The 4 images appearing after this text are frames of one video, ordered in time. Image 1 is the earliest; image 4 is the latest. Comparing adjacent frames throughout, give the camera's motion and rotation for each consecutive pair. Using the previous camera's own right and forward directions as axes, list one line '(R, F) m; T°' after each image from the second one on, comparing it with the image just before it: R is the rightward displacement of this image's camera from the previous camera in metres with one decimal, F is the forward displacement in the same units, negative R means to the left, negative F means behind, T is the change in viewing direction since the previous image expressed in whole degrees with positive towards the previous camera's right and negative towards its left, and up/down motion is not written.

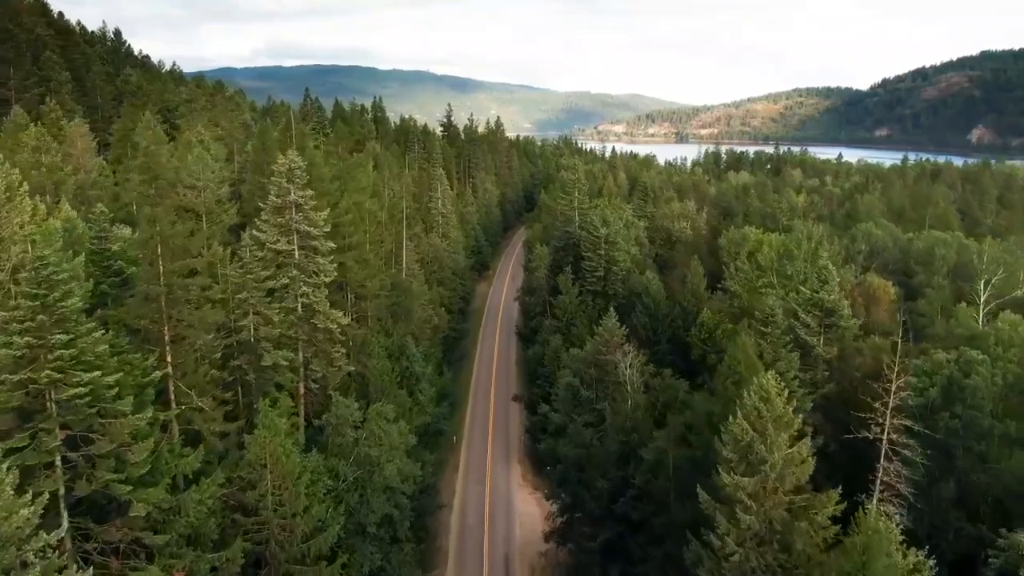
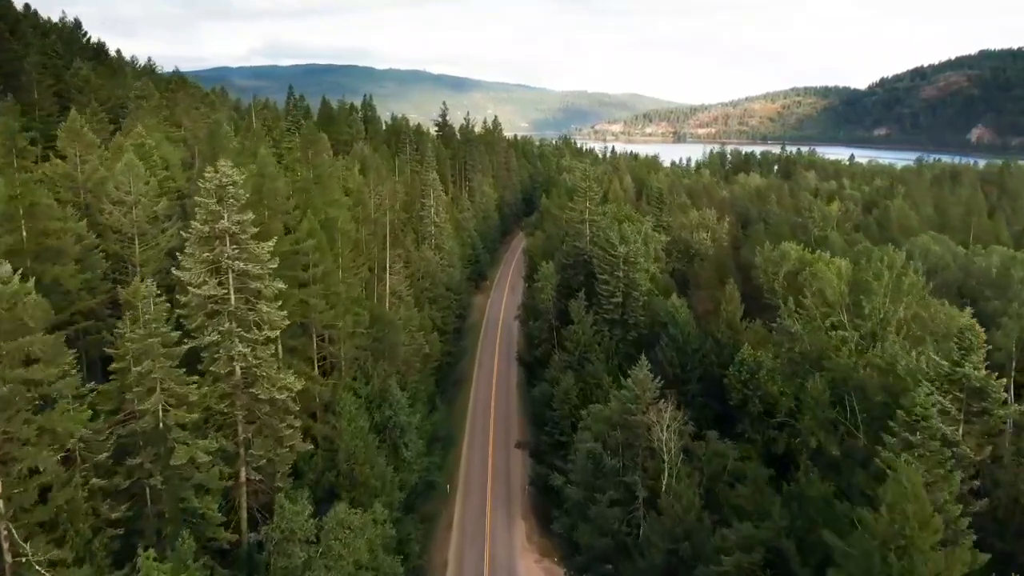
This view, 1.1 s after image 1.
(-0.5, +8.9) m; 0°
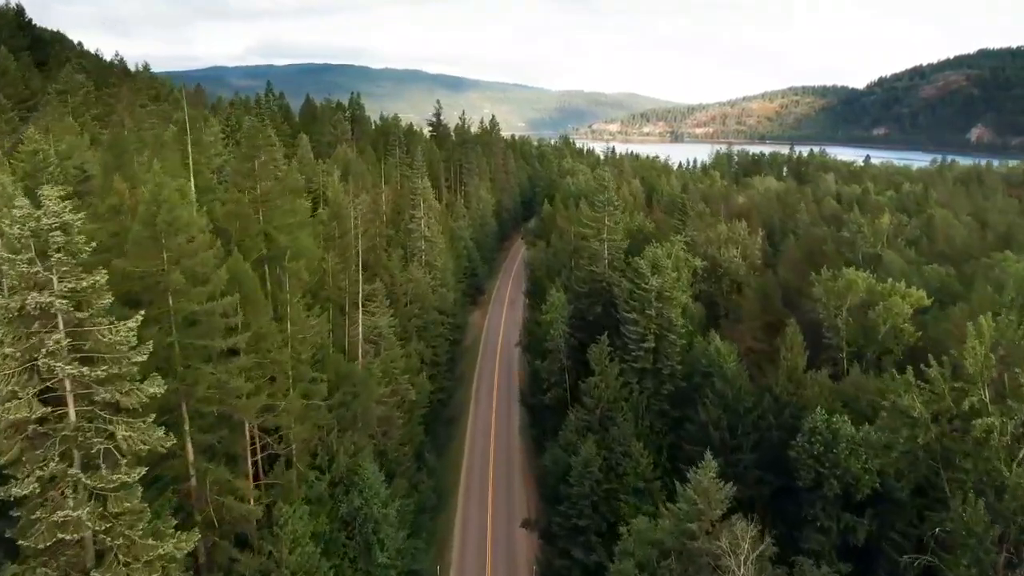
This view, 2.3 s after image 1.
(-0.5, +10.3) m; 0°
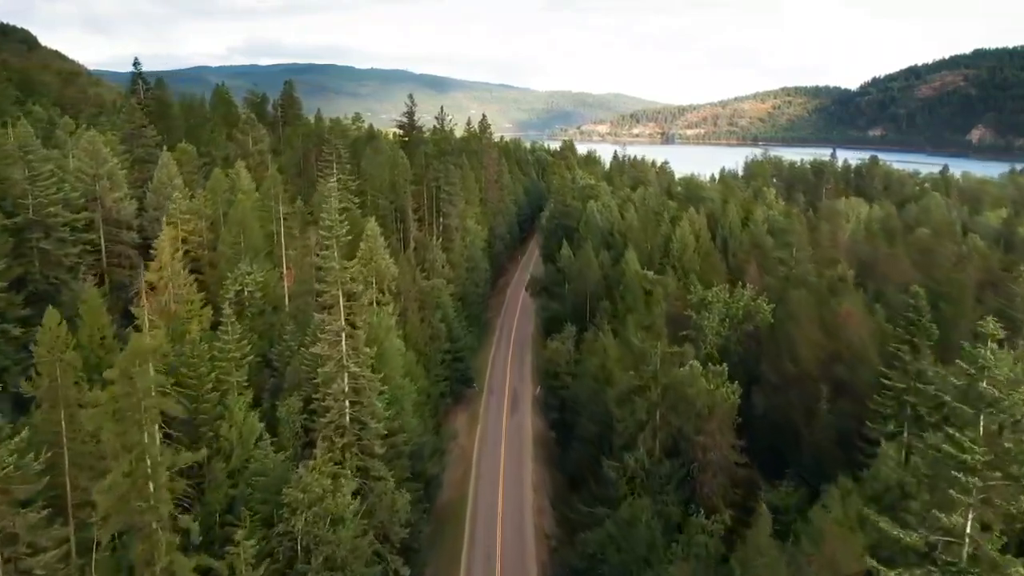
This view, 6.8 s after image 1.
(-1.7, +39.0) m; +1°
